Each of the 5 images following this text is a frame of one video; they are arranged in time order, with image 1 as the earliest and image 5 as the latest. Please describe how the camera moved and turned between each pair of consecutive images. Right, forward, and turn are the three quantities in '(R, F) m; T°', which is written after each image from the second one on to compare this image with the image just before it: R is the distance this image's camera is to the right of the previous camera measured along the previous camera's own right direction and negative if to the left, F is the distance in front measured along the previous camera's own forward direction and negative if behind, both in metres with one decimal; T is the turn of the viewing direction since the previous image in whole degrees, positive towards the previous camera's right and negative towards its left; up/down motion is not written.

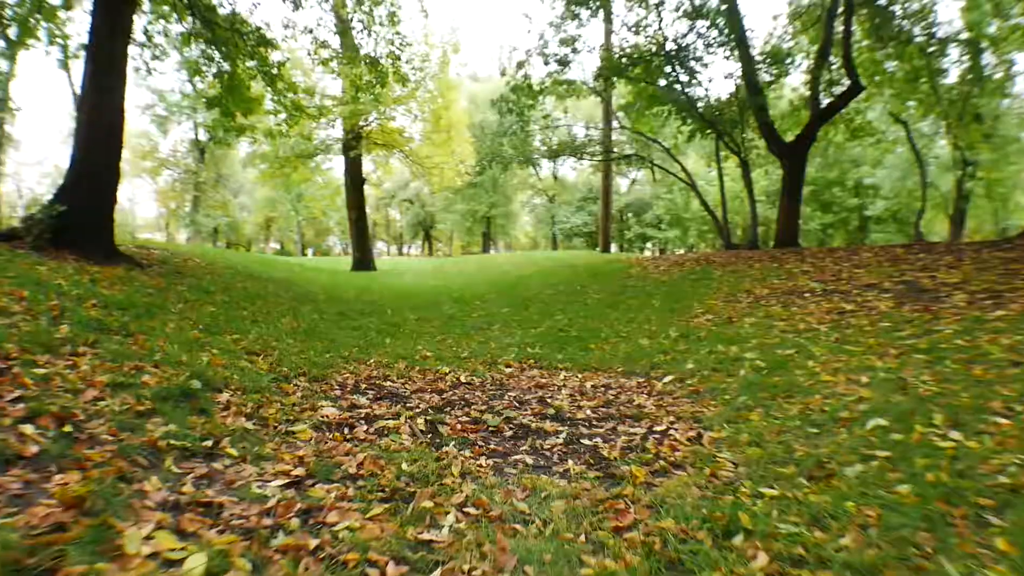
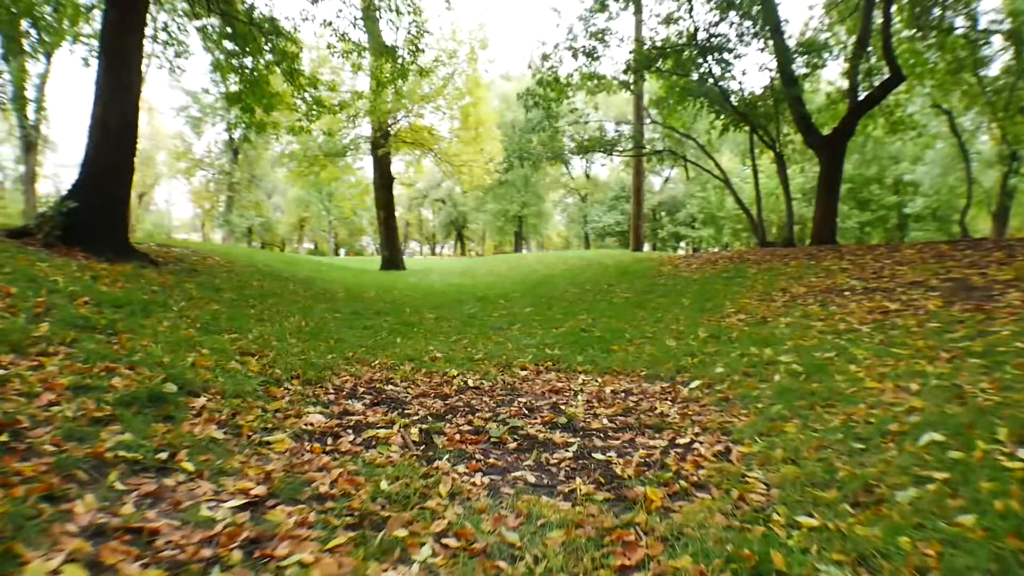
(+0.1, +0.5) m; -2°
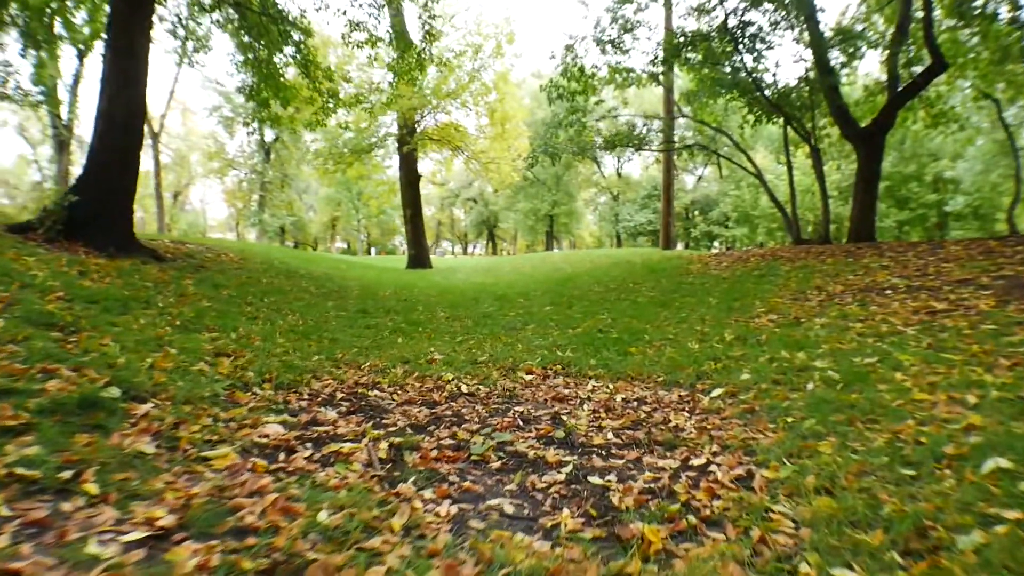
(+0.2, +0.6) m; -2°
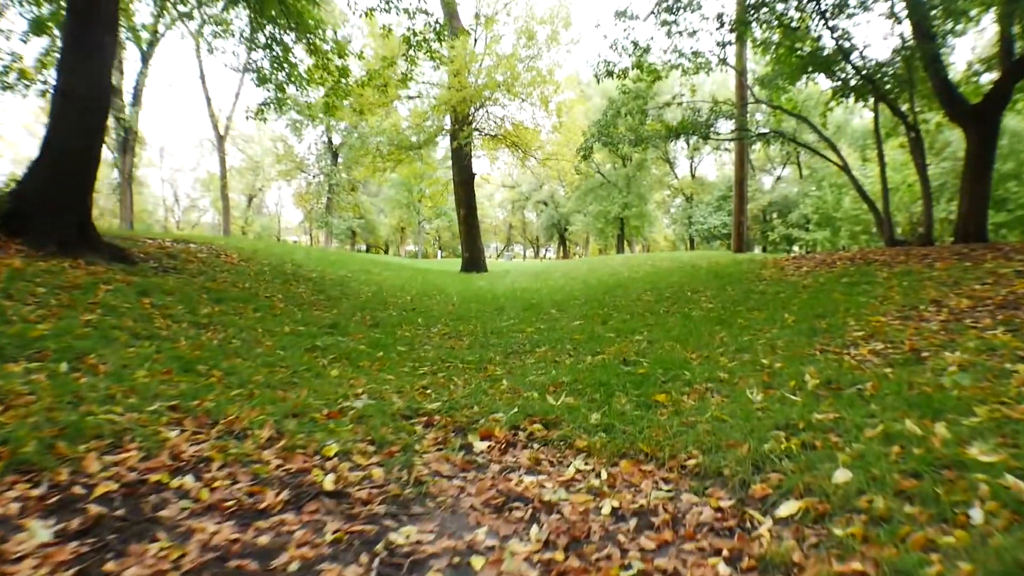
(+0.5, +2.3) m; -5°
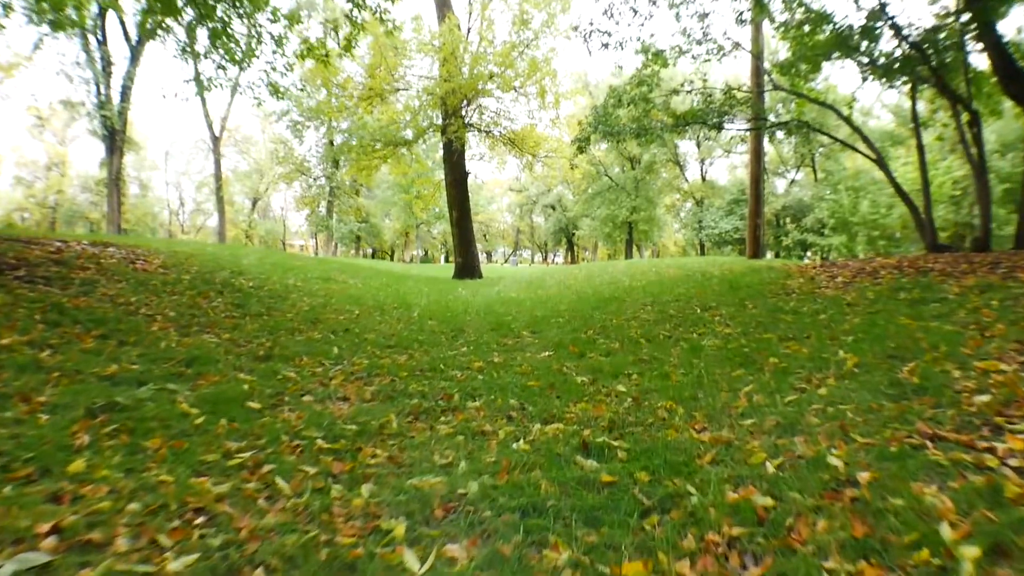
(+0.5, +2.3) m; -1°
